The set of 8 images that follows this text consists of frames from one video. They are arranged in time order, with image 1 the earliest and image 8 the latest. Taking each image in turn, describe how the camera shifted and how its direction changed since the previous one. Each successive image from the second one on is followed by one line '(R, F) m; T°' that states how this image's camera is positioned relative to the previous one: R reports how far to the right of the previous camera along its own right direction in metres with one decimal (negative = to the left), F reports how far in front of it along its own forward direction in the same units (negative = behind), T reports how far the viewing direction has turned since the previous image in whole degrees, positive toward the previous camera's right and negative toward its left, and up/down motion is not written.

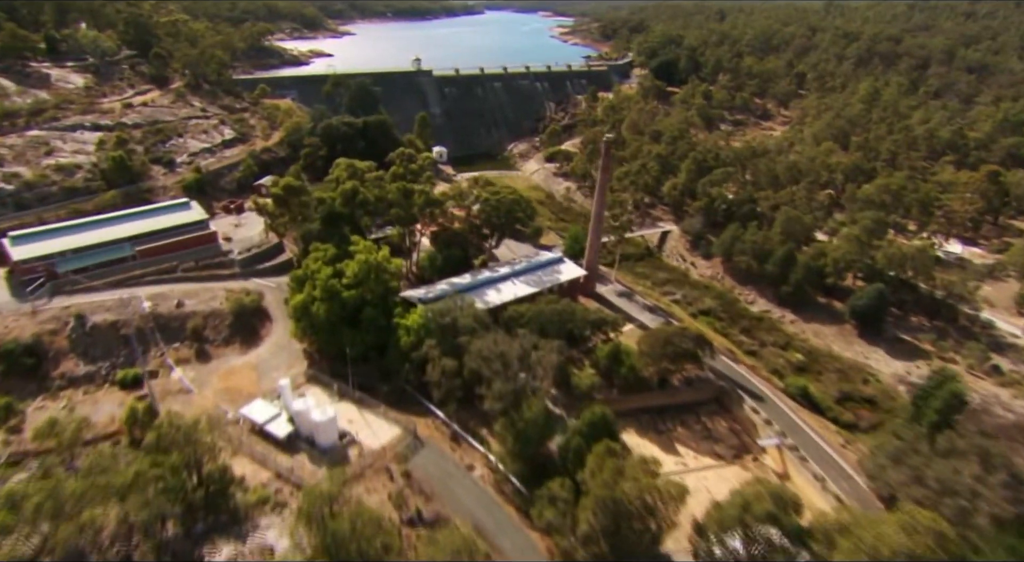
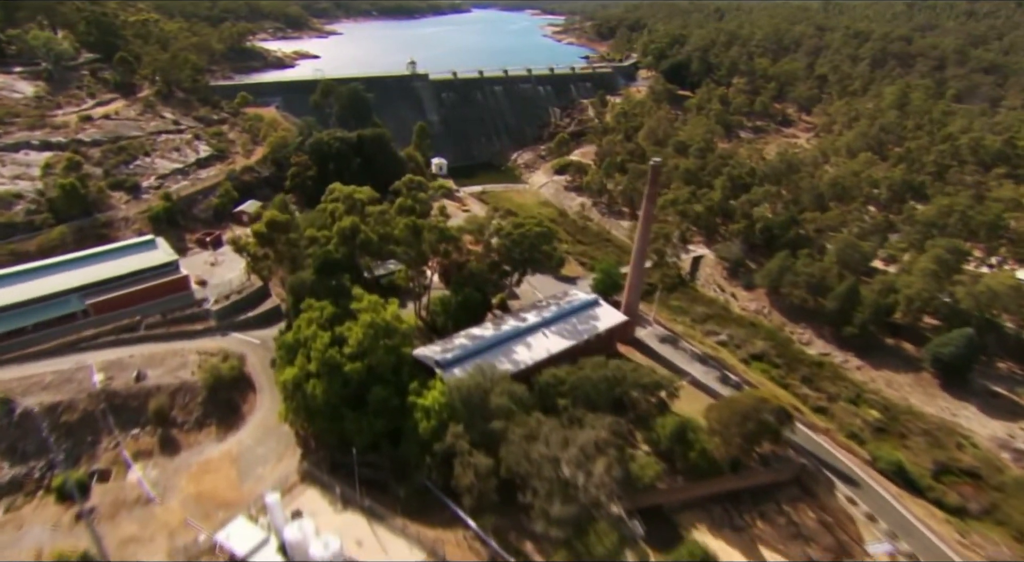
(-2.6, +6.4) m; +1°
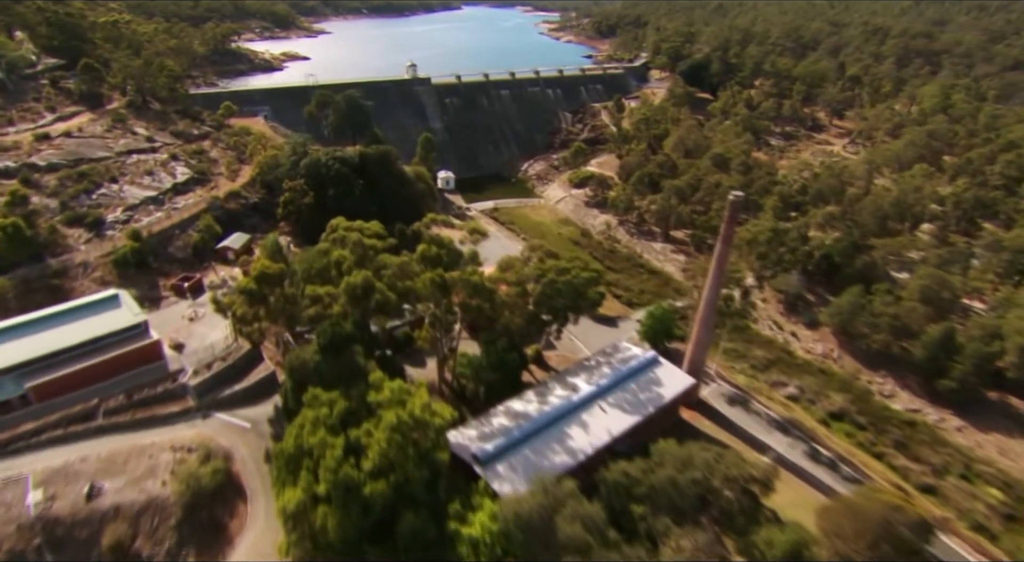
(-2.8, +6.3) m; +1°
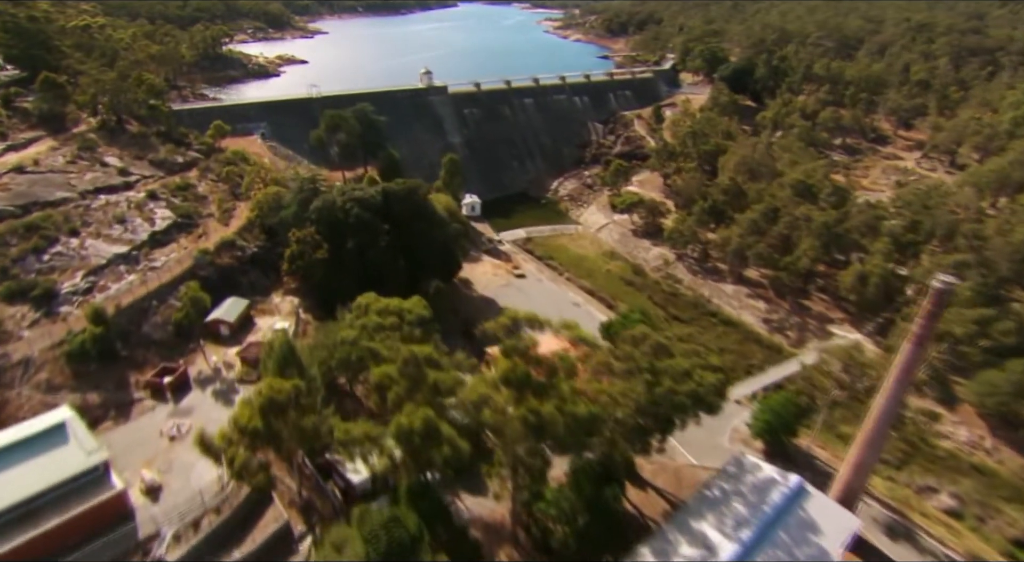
(-4.0, +8.2) m; 0°
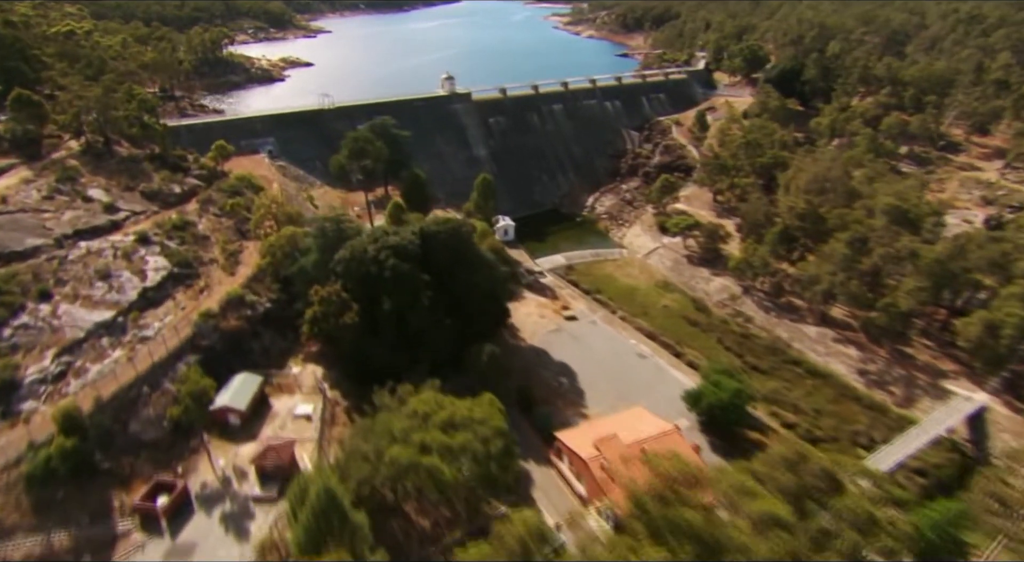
(-3.3, +6.1) m; 0°
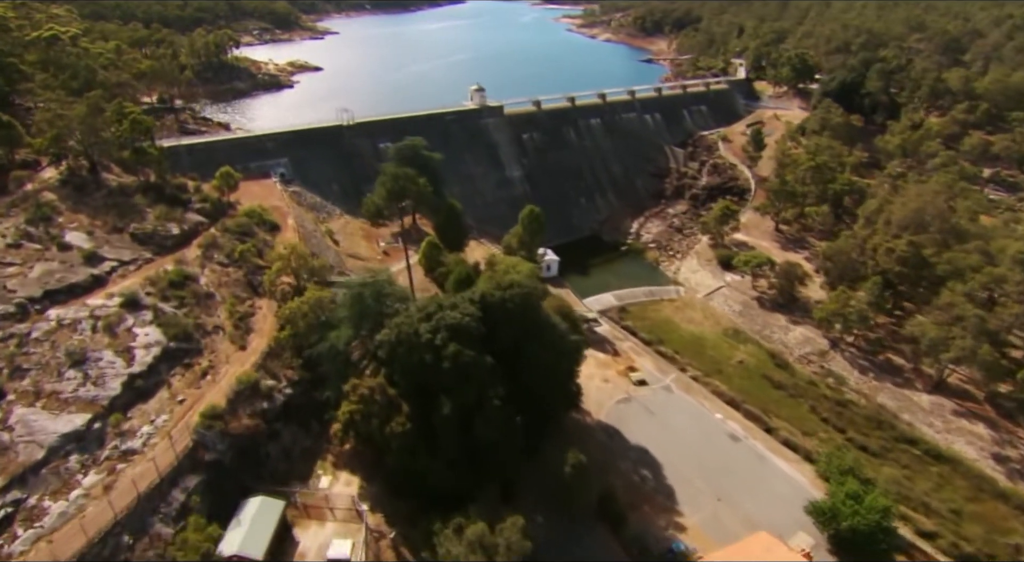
(-3.5, +6.1) m; 0°
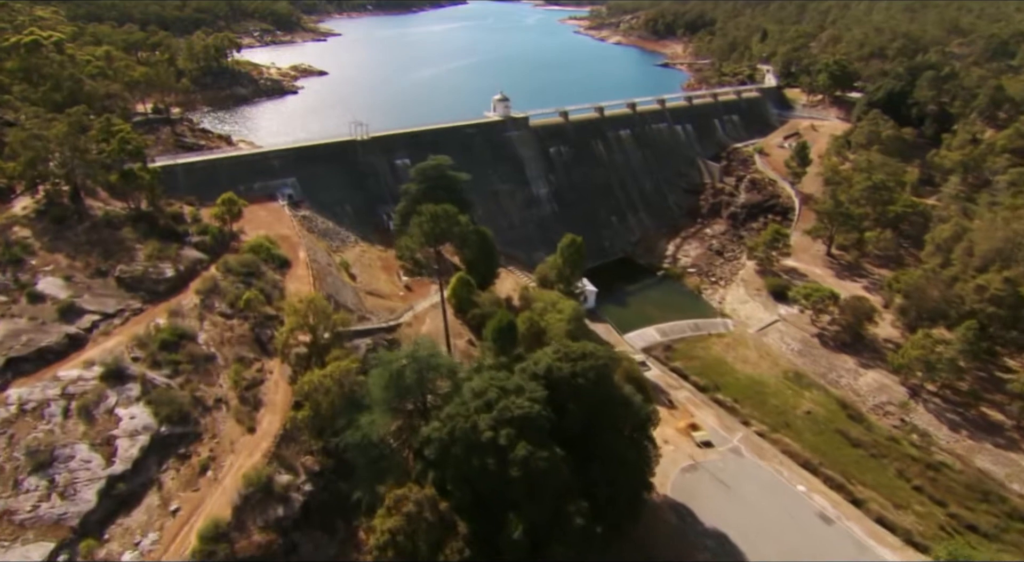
(-2.5, +4.4) m; 0°
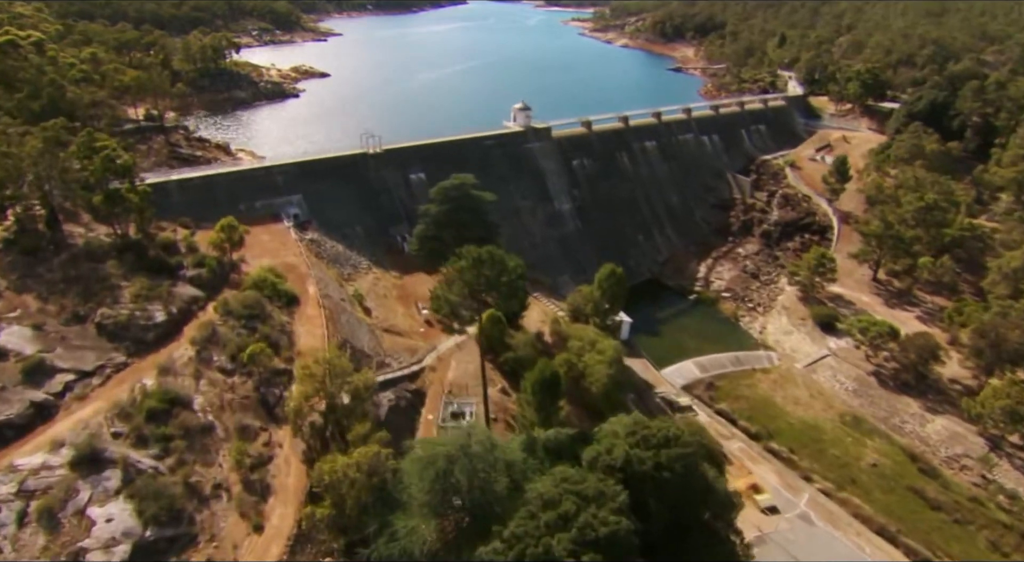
(-2.1, +3.6) m; 0°
